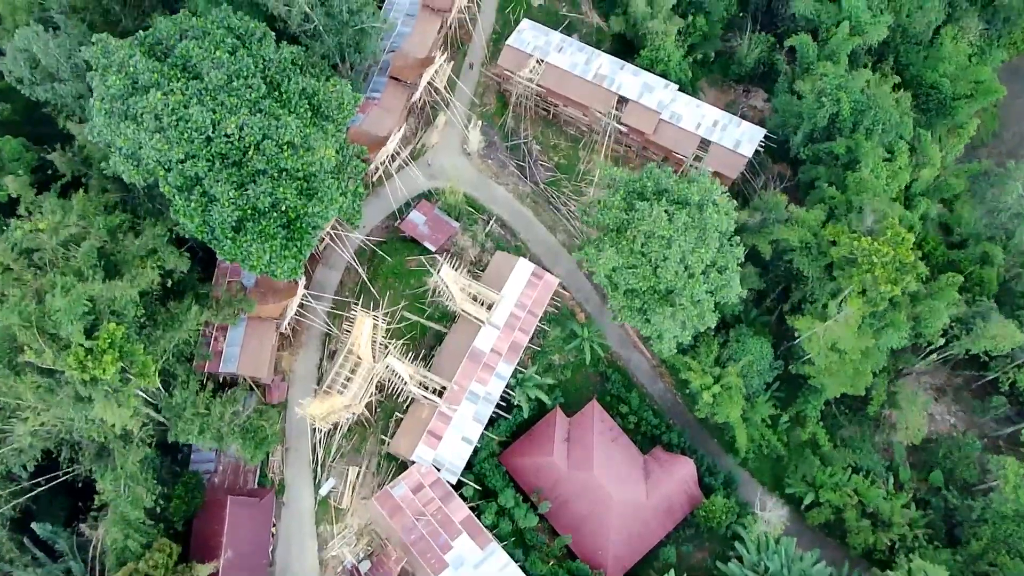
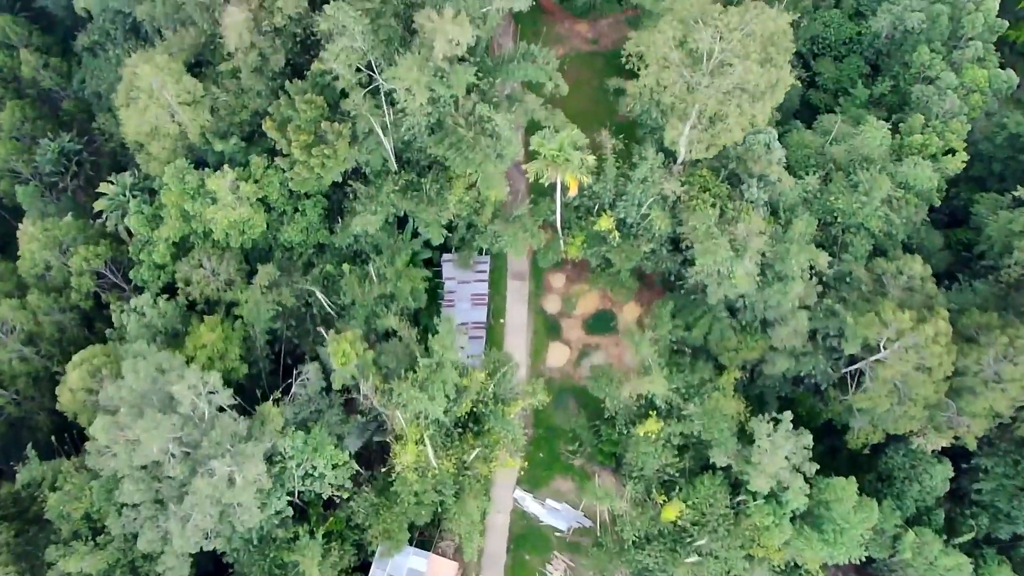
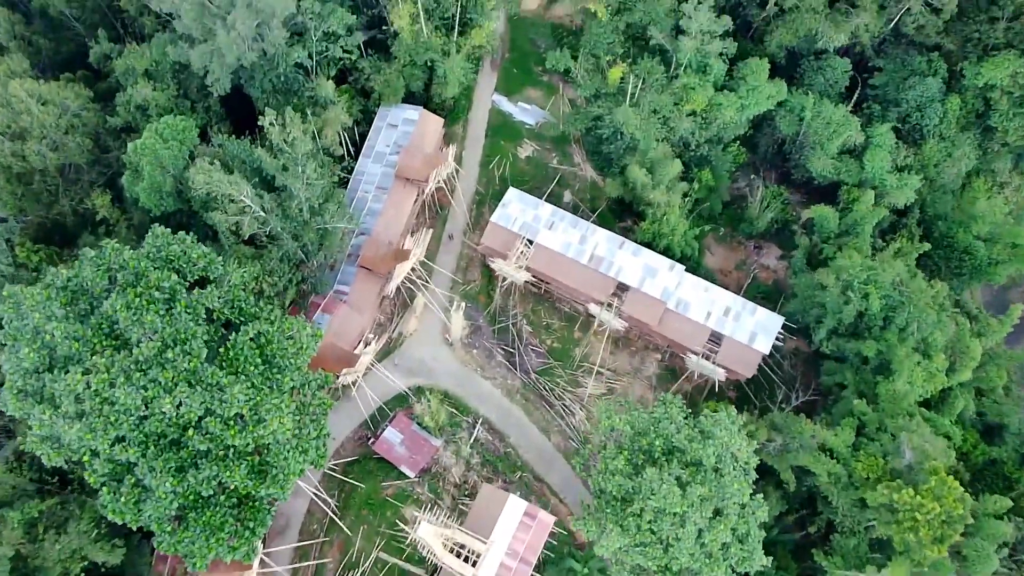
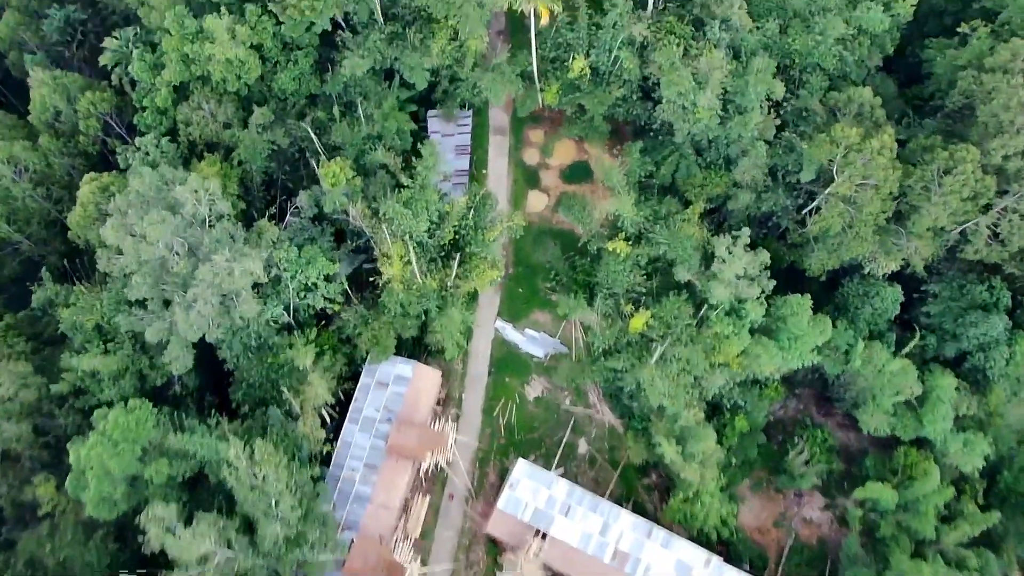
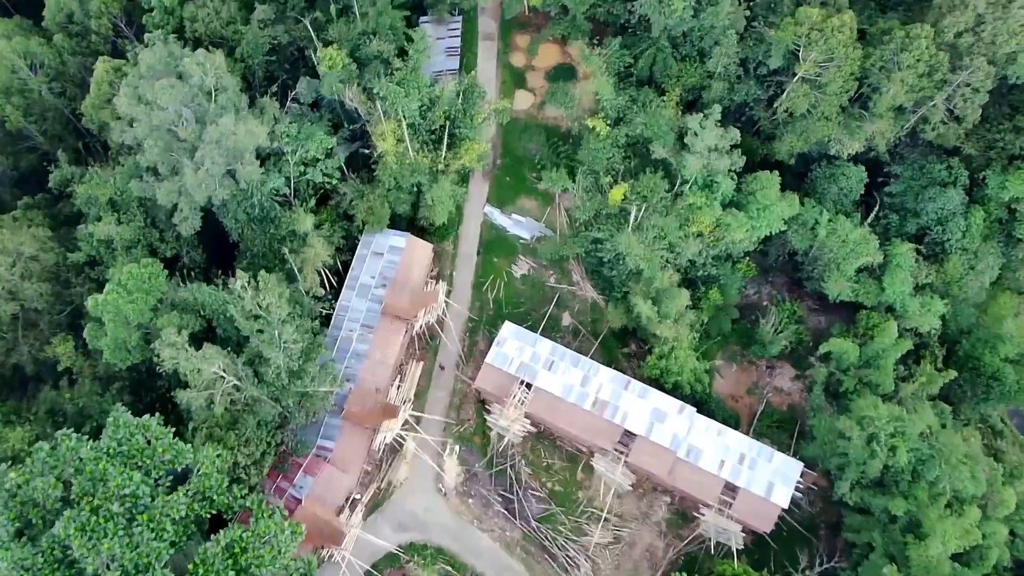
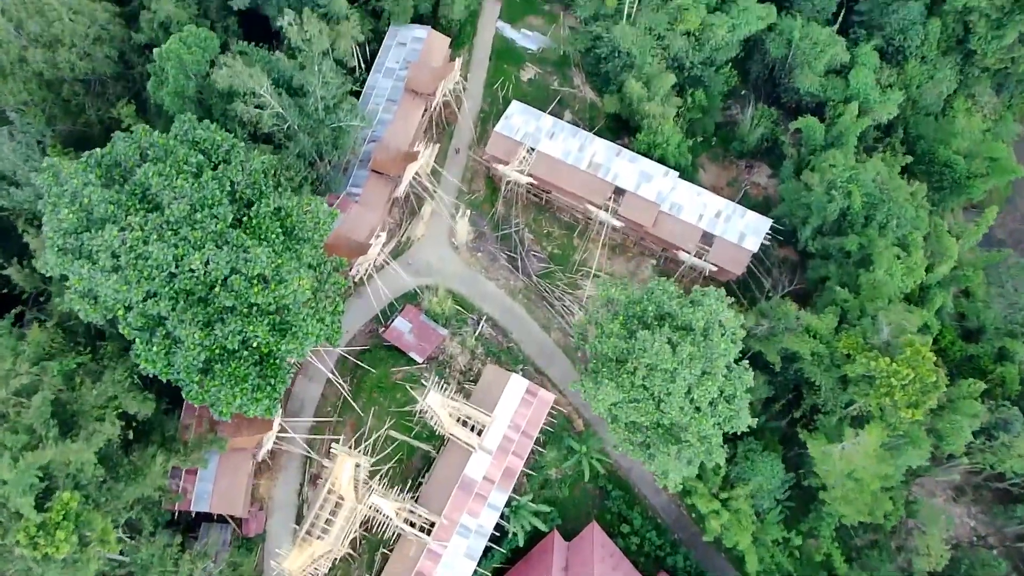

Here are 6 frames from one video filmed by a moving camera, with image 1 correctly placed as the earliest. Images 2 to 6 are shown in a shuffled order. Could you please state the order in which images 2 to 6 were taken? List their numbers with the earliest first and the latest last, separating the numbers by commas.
6, 3, 5, 4, 2
